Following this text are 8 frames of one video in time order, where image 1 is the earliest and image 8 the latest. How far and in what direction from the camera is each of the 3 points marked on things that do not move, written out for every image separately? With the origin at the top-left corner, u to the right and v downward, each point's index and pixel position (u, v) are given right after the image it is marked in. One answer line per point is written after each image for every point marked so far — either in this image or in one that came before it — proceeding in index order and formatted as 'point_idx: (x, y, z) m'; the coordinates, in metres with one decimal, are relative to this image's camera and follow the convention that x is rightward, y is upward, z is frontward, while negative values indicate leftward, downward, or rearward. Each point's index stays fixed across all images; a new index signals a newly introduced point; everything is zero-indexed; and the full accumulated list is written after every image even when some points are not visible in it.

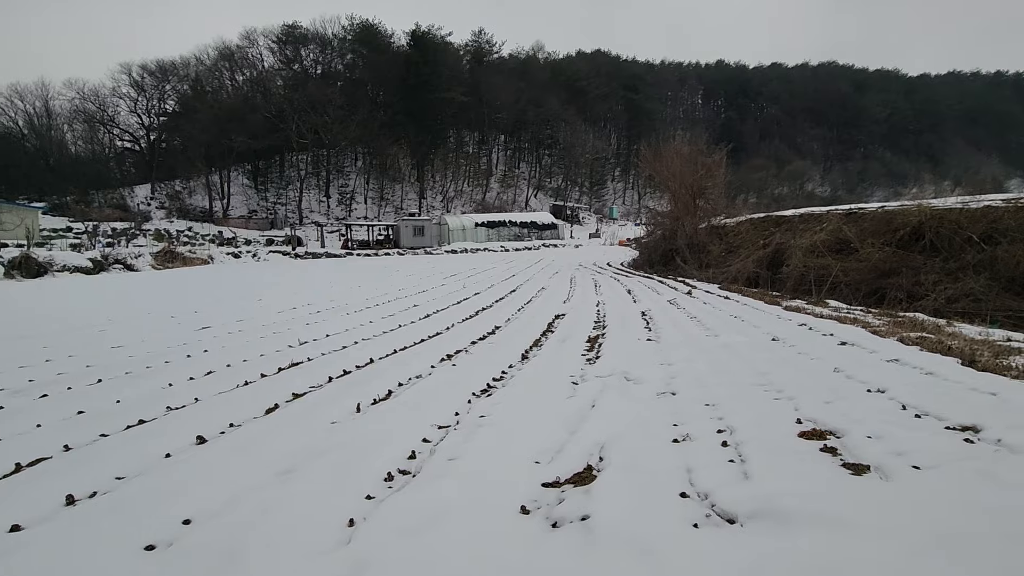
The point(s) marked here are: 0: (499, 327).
0: (-0.2, -0.5, +7.3) m
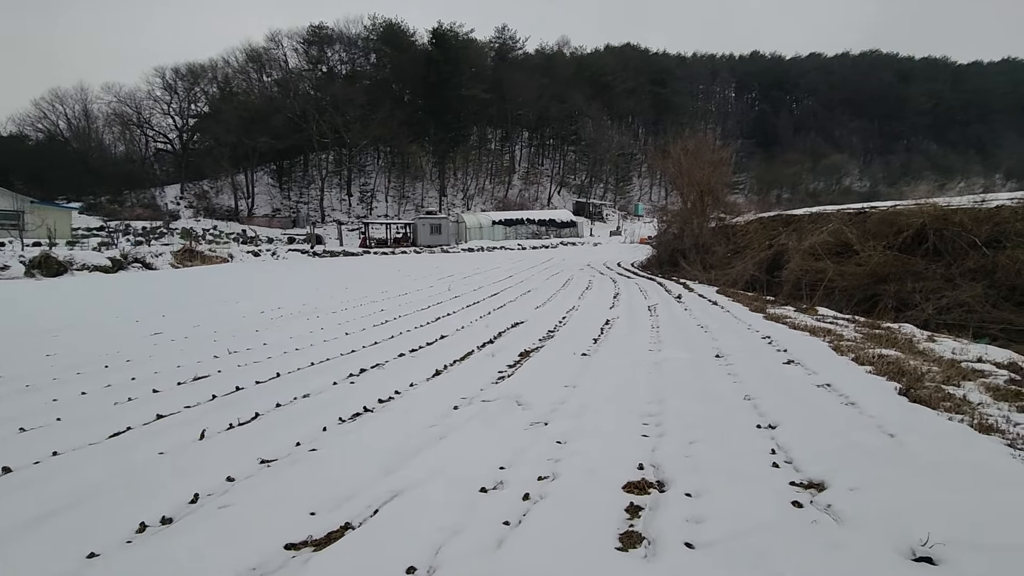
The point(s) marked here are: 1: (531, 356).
0: (-0.9, -0.7, +7.1) m
1: (+0.2, -0.7, +5.8) m
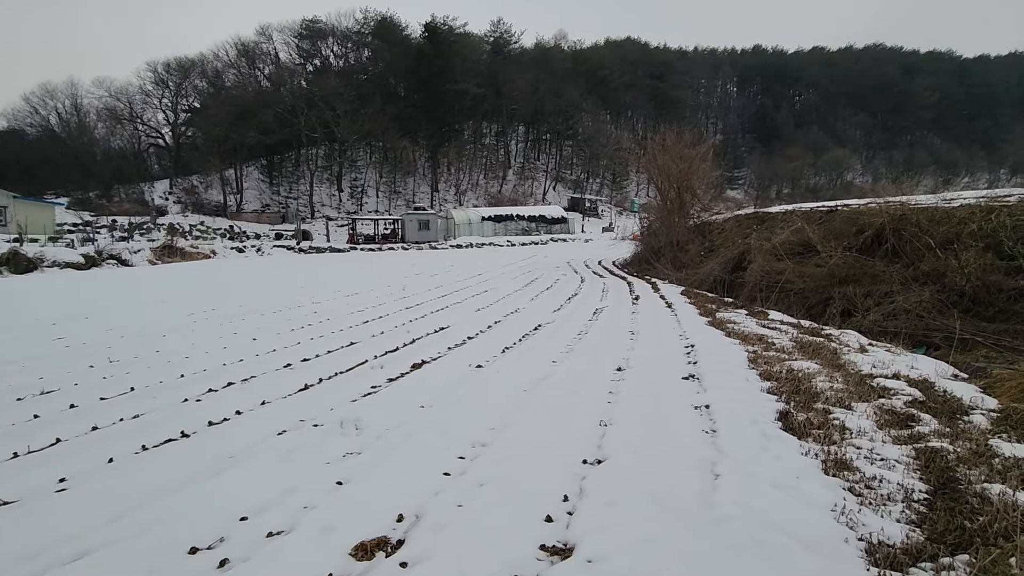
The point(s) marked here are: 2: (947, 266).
0: (-2.0, -0.7, +6.8) m
1: (-0.9, -0.8, +5.4) m
2: (+6.5, +0.3, +7.9) m
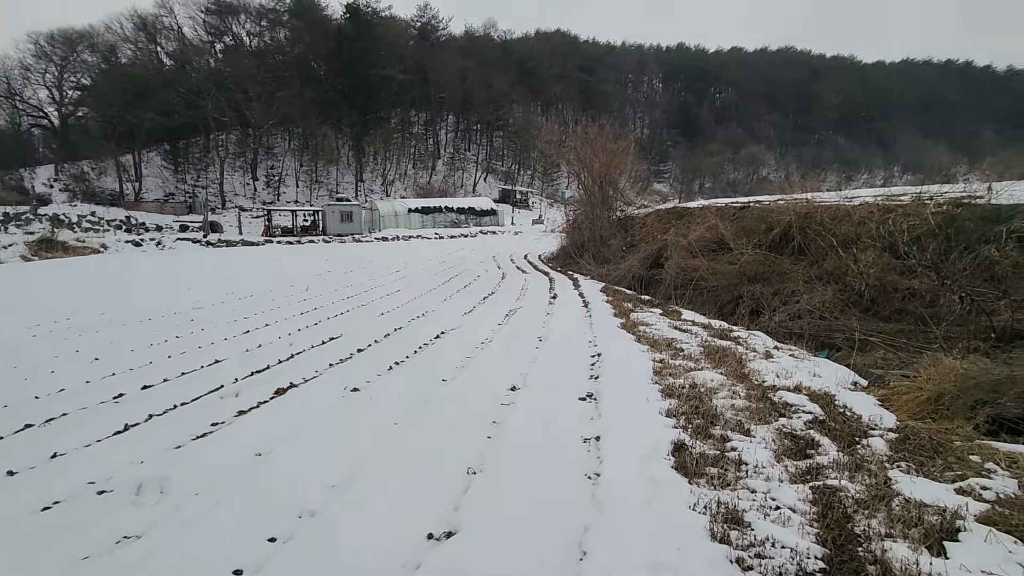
0: (-3.2, -0.8, +5.8) m
1: (-2.0, -0.9, +4.6) m
2: (+5.1, +0.3, +8.0) m
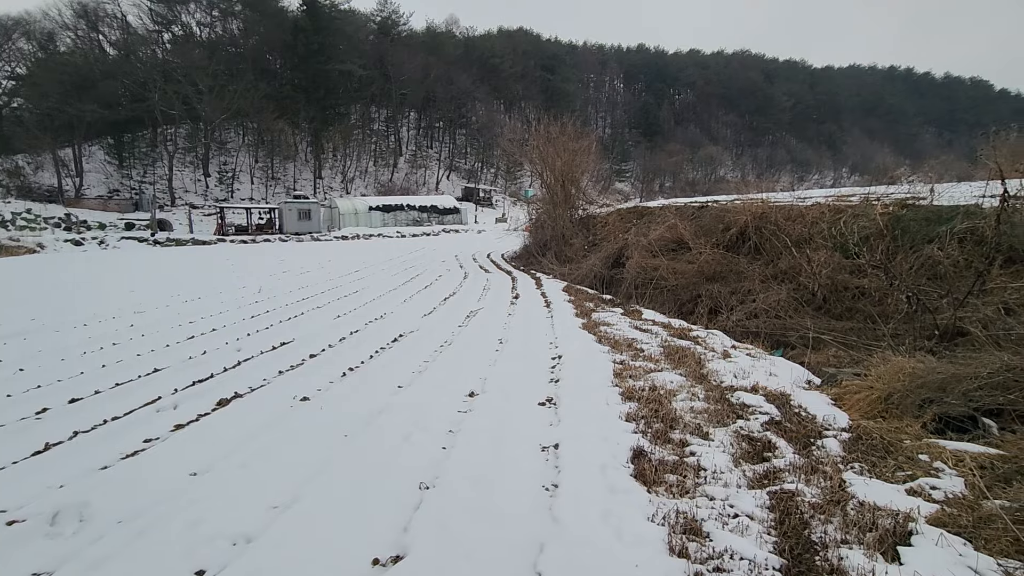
0: (-3.7, -0.9, +5.5) m
1: (-2.3, -1.0, +4.4) m
2: (+4.5, +0.4, +8.2) m
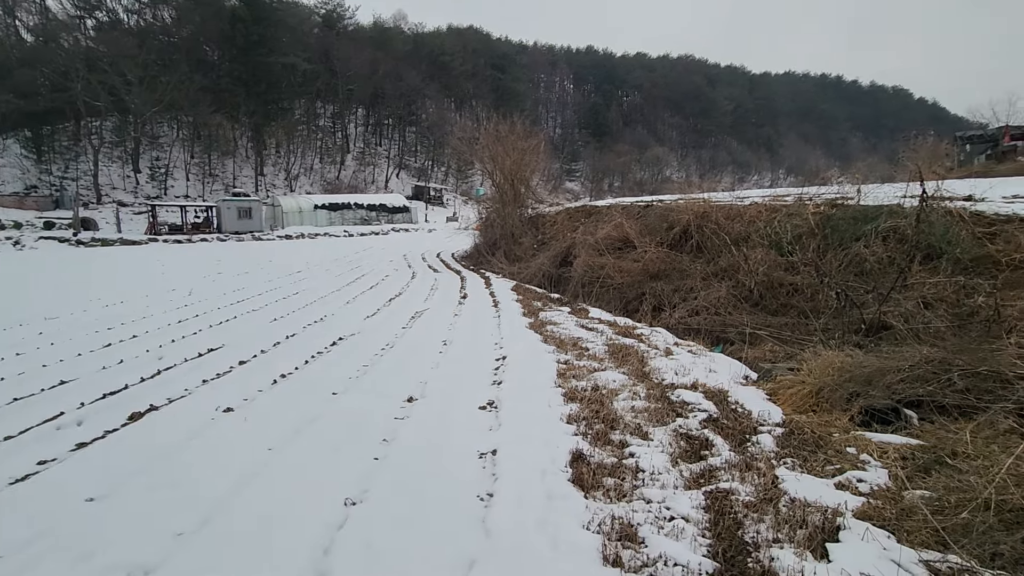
0: (-4.2, -0.9, +5.0) m
1: (-2.8, -1.0, +4.0) m
2: (+3.6, +0.4, +8.4) m
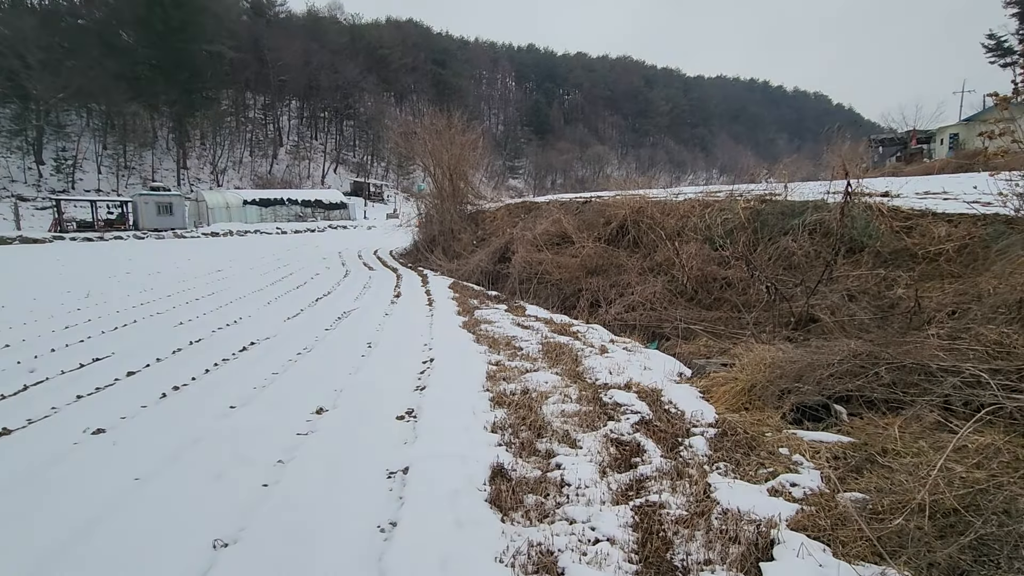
0: (-4.9, -0.9, +4.2) m
1: (-3.3, -1.0, +3.4) m
2: (+2.6, +0.5, +8.4) m
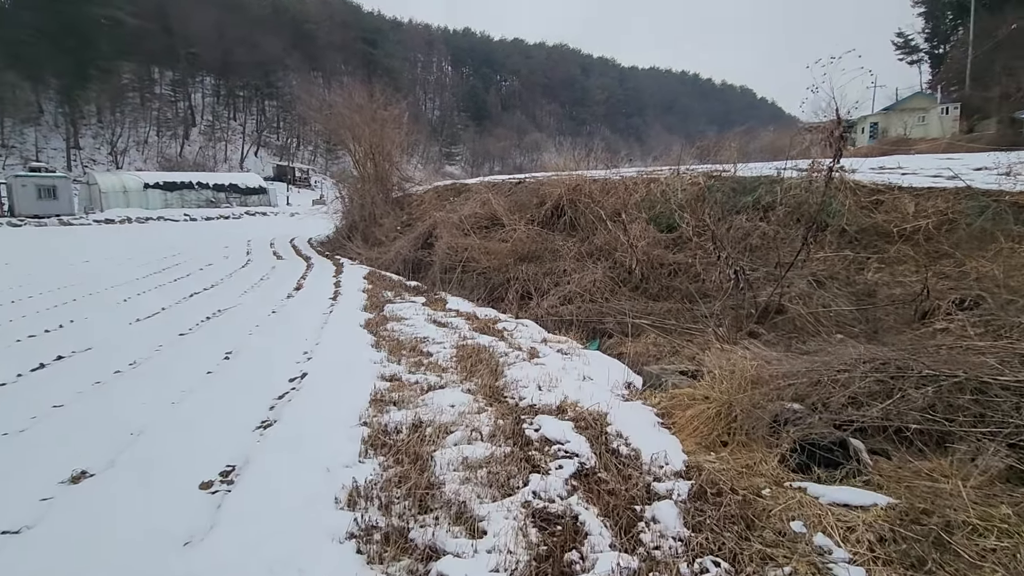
0: (-5.5, -0.9, +2.4) m
1: (-3.9, -1.0, +1.7) m
2: (+1.4, +0.7, +7.3) m
